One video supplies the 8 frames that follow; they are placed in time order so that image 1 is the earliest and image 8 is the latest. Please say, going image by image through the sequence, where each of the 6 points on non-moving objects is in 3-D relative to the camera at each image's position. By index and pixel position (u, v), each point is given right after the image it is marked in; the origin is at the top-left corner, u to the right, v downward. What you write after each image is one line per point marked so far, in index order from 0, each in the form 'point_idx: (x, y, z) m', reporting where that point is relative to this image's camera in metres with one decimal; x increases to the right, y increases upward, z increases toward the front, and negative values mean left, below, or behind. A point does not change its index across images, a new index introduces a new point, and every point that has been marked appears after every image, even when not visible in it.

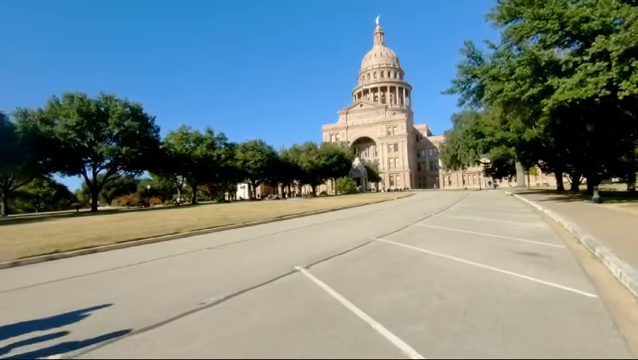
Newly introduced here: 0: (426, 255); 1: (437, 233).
0: (+2.5, -1.8, +10.4) m
1: (+3.9, -1.8, +14.9) m
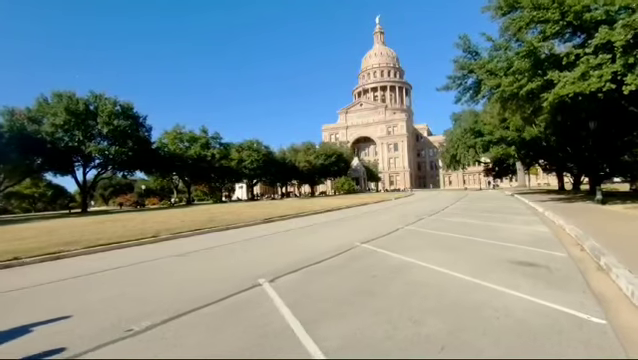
0: (+1.9, -1.8, +9.3) m
1: (+3.4, -1.8, +13.8) m
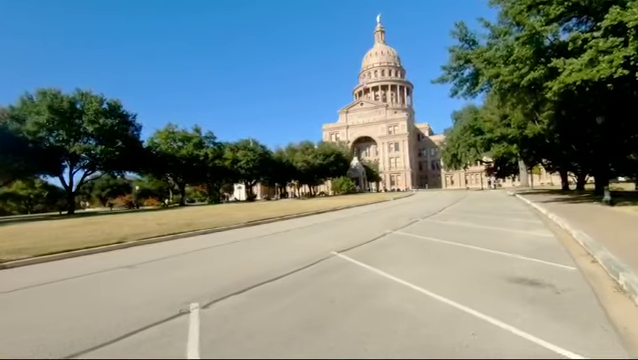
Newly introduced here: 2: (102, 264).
0: (+1.1, -1.8, +7.6) m
1: (+2.6, -1.8, +12.1) m
2: (-6.5, -2.5, +13.0) m
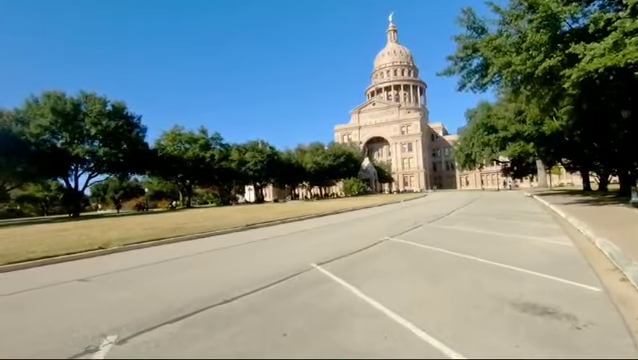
0: (+0.6, -1.8, +6.2) m
1: (+2.2, -1.8, +10.6) m
2: (-6.9, -2.6, +11.8) m
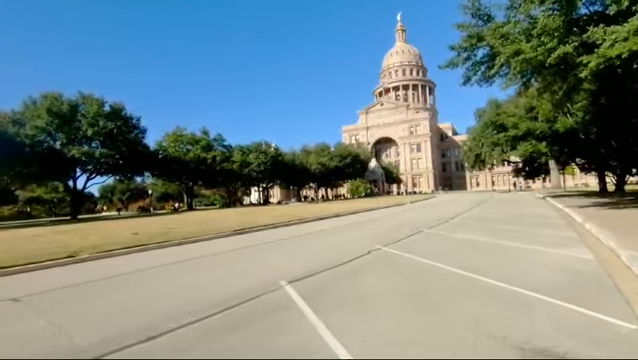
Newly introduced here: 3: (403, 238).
0: (0.0, -1.8, +4.7) m
1: (+1.7, -1.9, +9.1) m
2: (-7.4, -2.7, +10.5) m
3: (+2.7, -1.9, +14.2) m
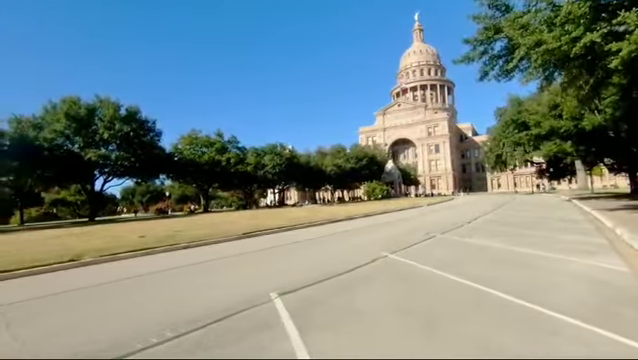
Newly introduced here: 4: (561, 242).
0: (-0.3, -1.9, +3.9) m
1: (+1.6, -1.9, +8.1) m
2: (-7.4, -2.7, +9.9) m
3: (+2.9, -1.9, +13.2) m
4: (+6.9, -1.7, +12.4) m
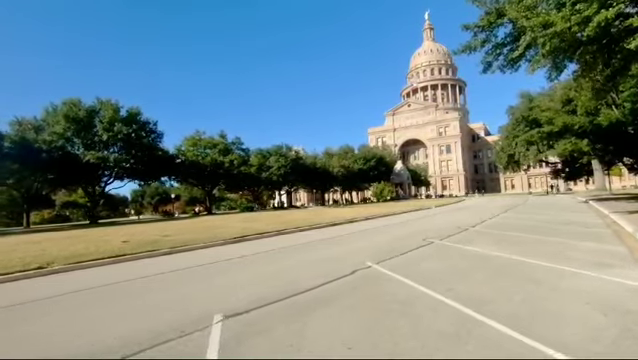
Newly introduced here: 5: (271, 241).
0: (-1.0, -1.8, +2.6) m
1: (+1.0, -1.9, +6.8) m
2: (-7.9, -2.8, +8.8) m
3: (+2.4, -1.9, +11.8) m
4: (+6.3, -1.7, +10.9) m
5: (-2.3, -2.7, +19.0) m
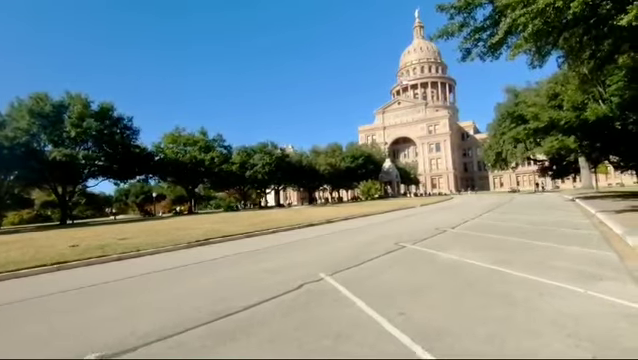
0: (-2.0, -1.8, +1.2) m
1: (0.0, -1.8, +5.4) m
2: (-9.0, -2.7, +7.3) m
3: (+1.3, -1.9, +10.5) m
4: (+5.2, -1.6, +9.6) m
5: (-3.6, -2.6, +17.6) m
